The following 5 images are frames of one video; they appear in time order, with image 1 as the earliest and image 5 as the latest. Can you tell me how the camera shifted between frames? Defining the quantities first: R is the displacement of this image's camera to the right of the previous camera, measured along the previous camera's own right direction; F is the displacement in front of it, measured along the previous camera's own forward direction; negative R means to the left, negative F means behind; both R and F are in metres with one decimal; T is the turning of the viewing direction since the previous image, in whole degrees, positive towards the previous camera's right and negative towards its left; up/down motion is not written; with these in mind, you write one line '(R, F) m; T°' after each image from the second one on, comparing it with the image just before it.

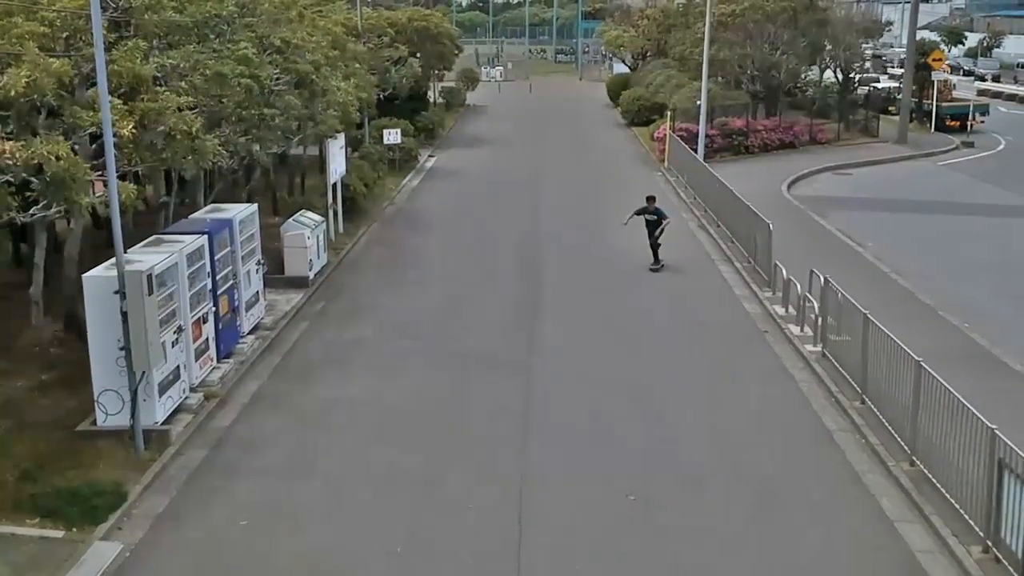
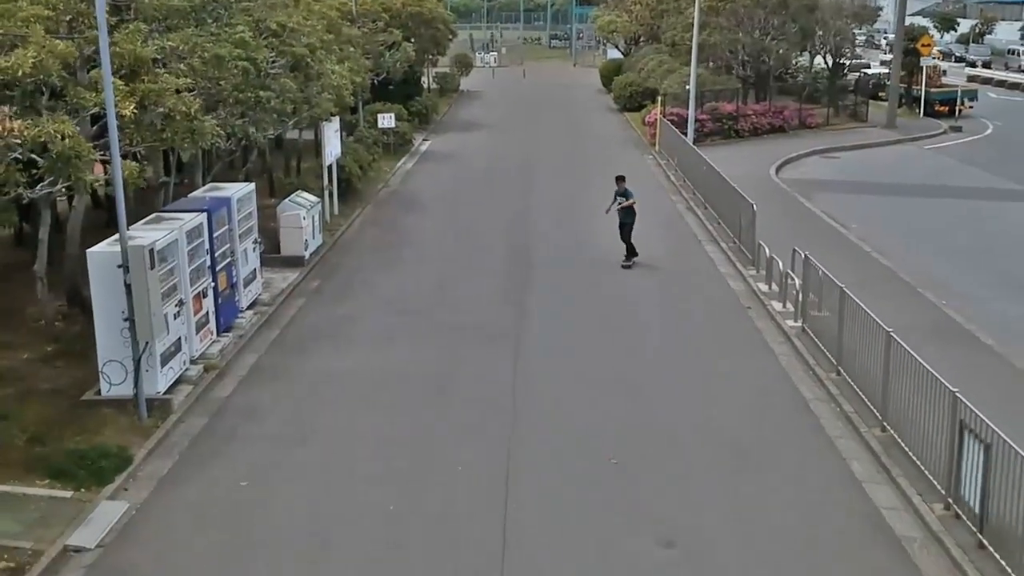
(+0.1, -0.5) m; 0°
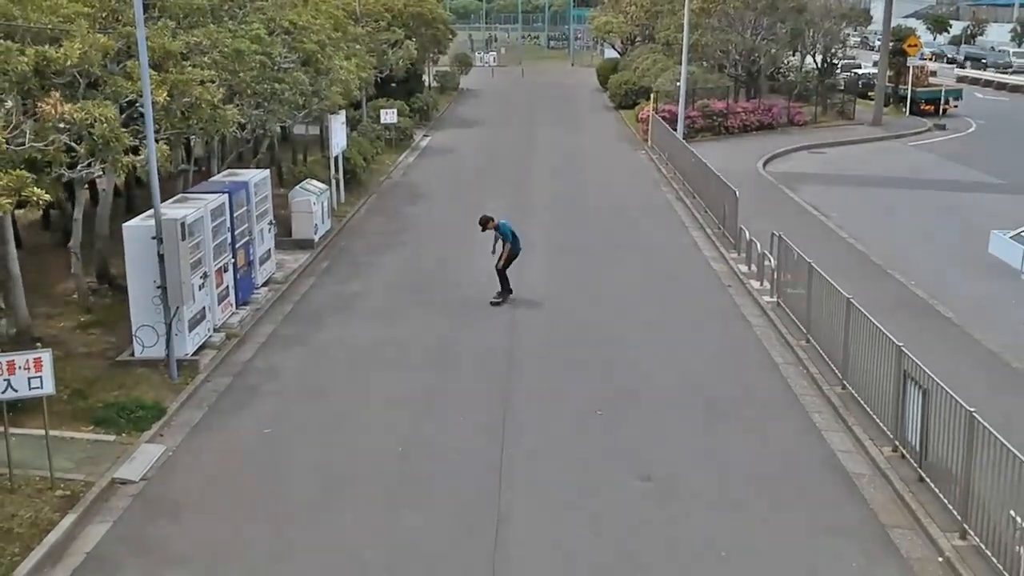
(0.0, -1.2) m; 0°
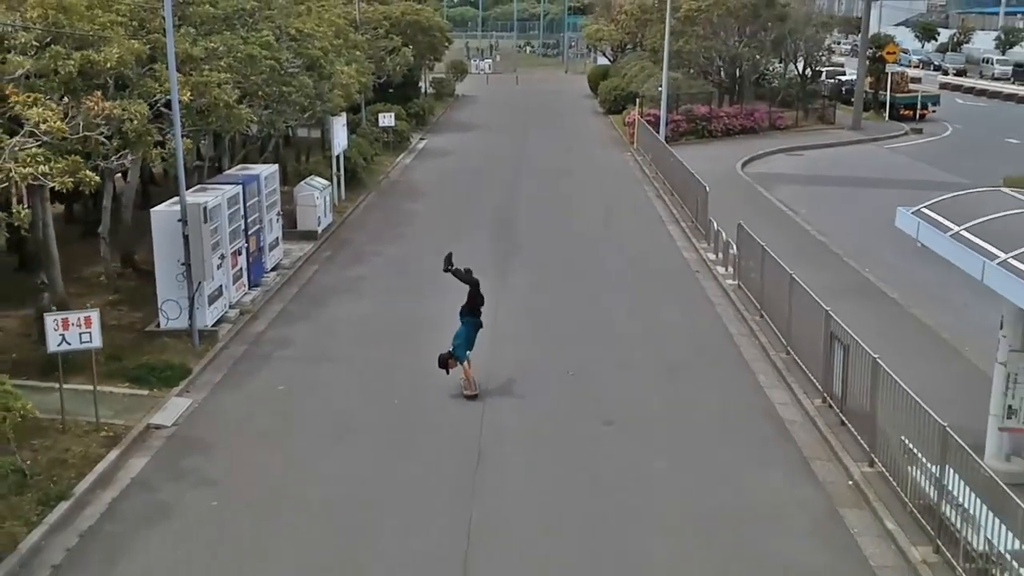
(+0.2, -1.6) m; 0°
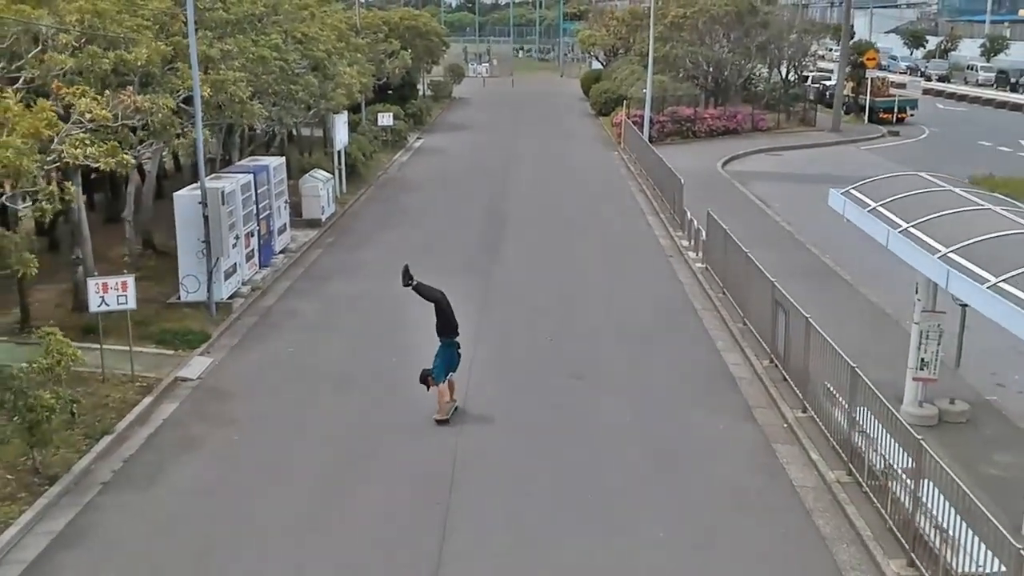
(+0.2, -1.6) m; 0°
